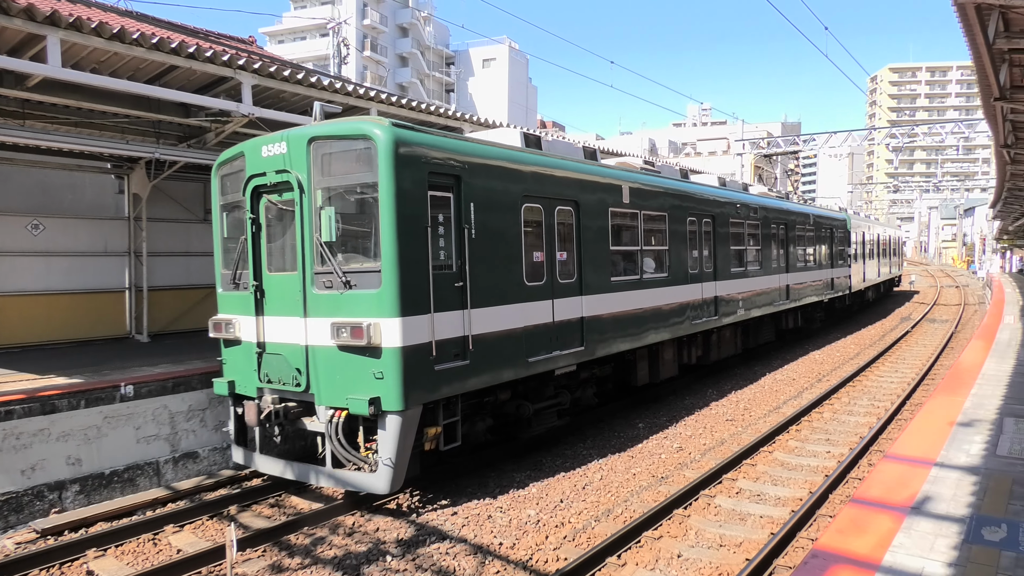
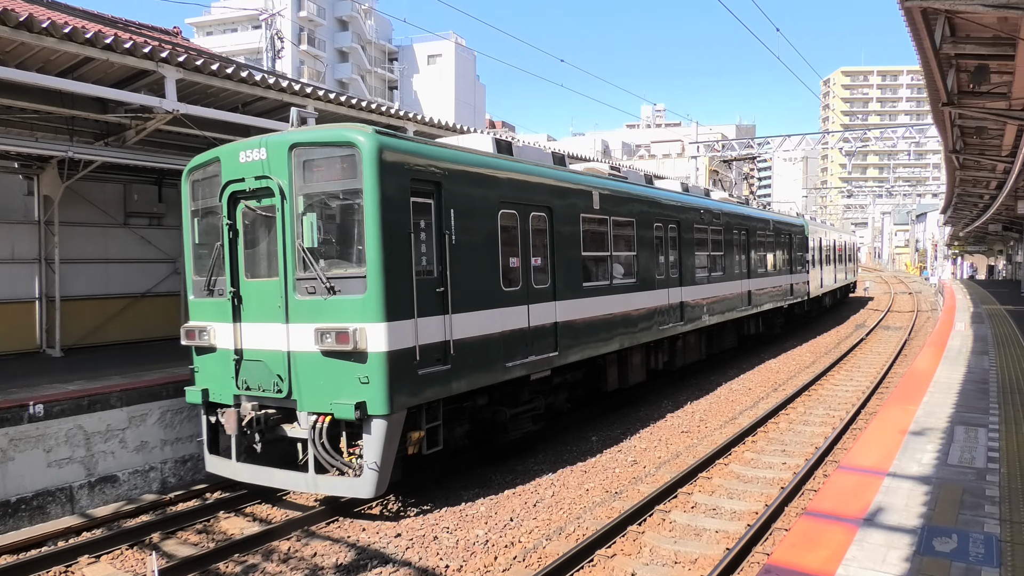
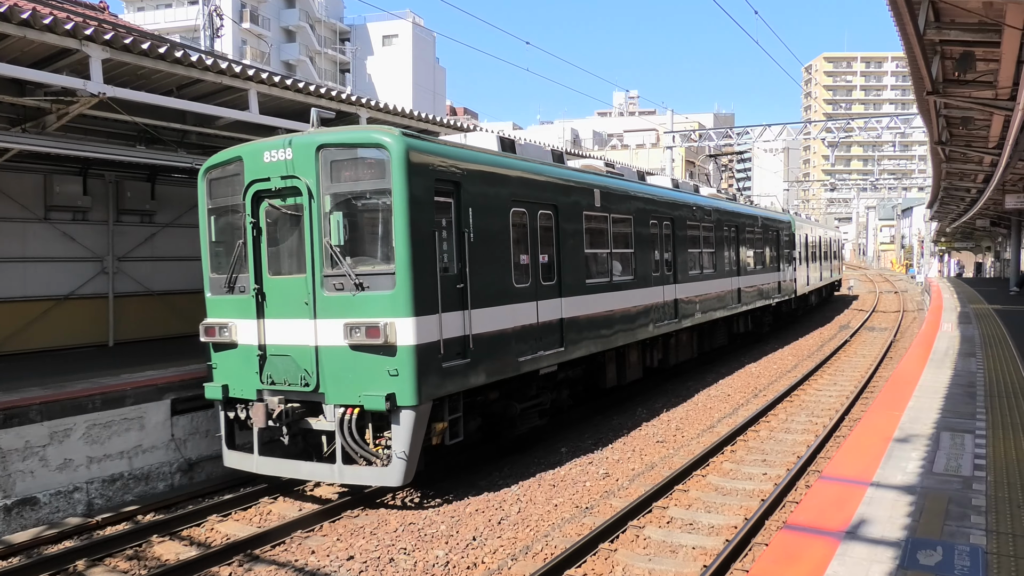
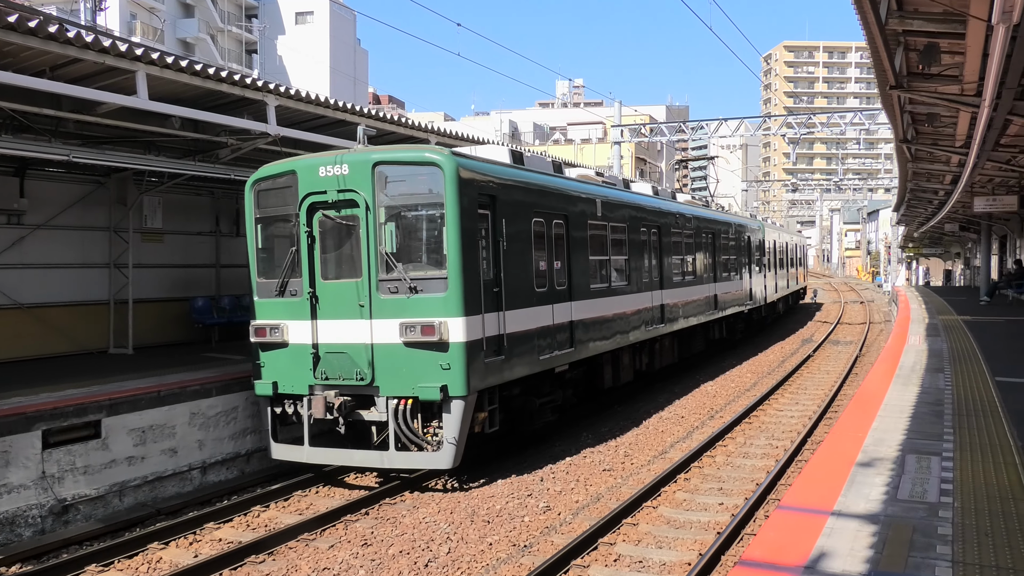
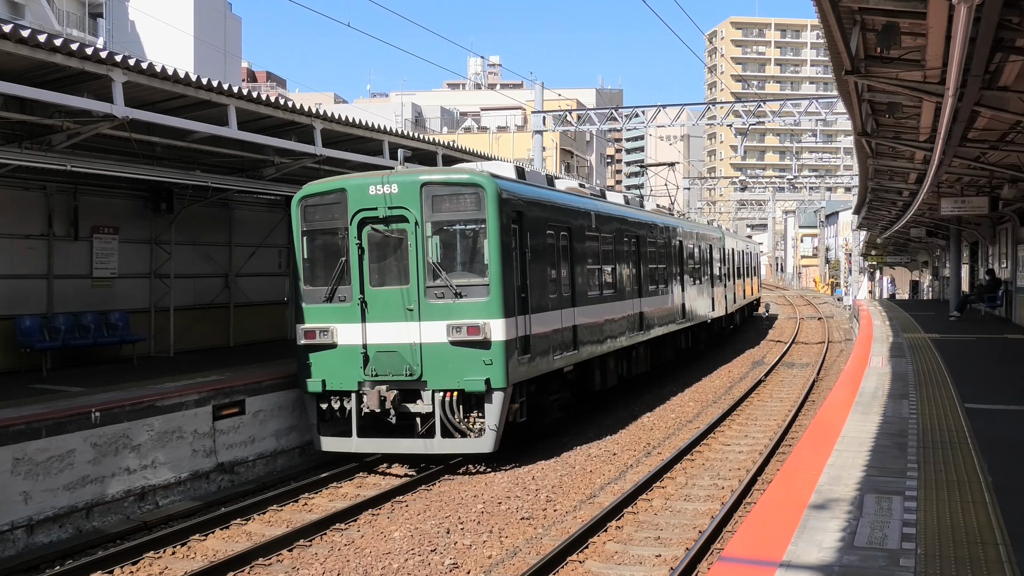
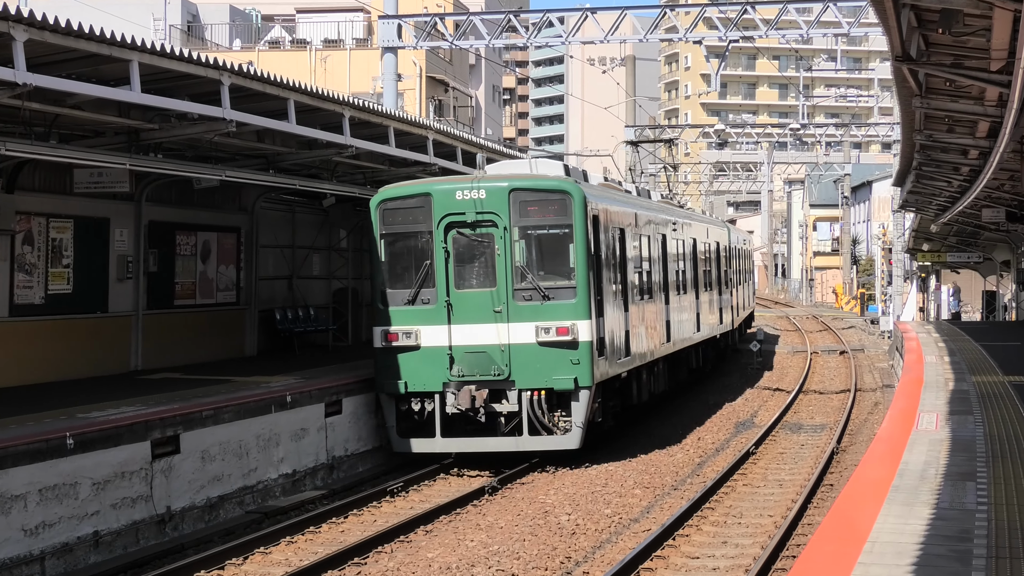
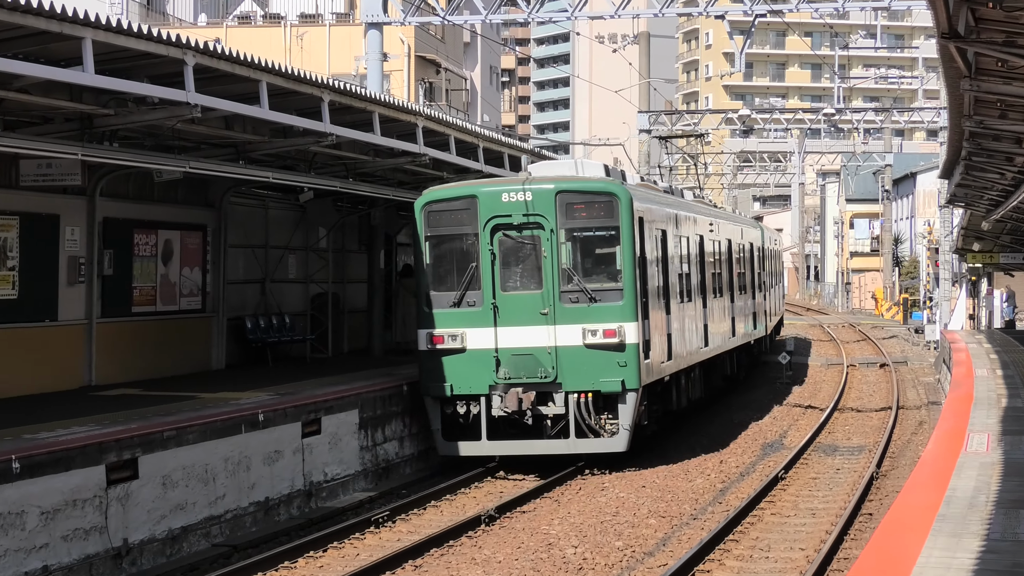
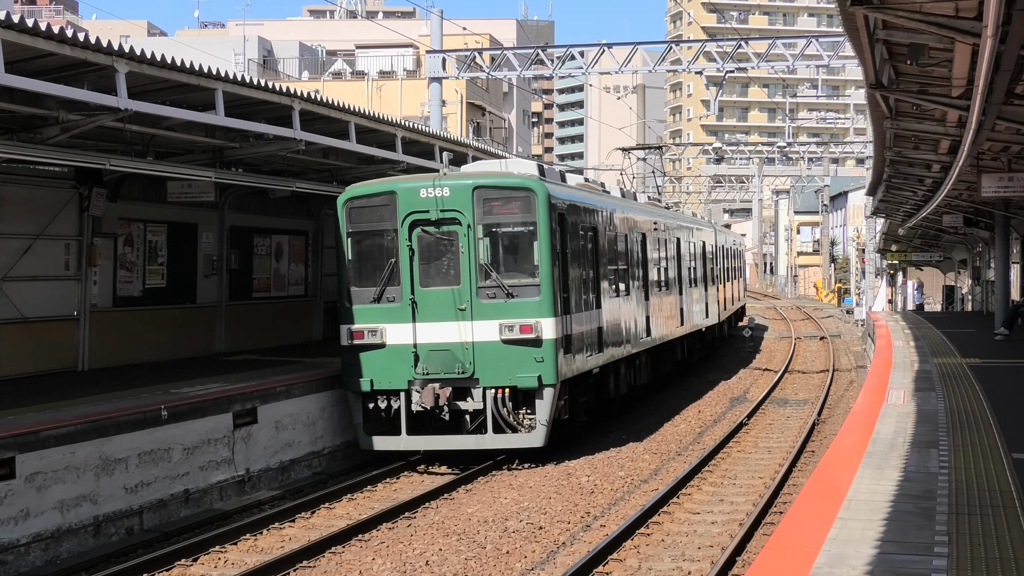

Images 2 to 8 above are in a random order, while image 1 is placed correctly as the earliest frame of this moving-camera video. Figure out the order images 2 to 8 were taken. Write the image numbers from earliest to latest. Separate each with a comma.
2, 3, 4, 5, 8, 6, 7
